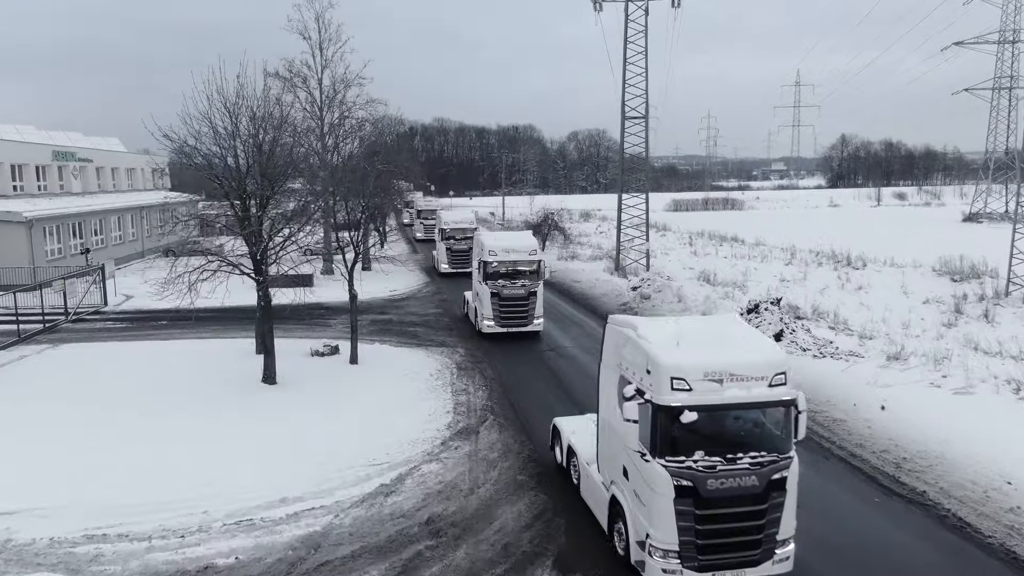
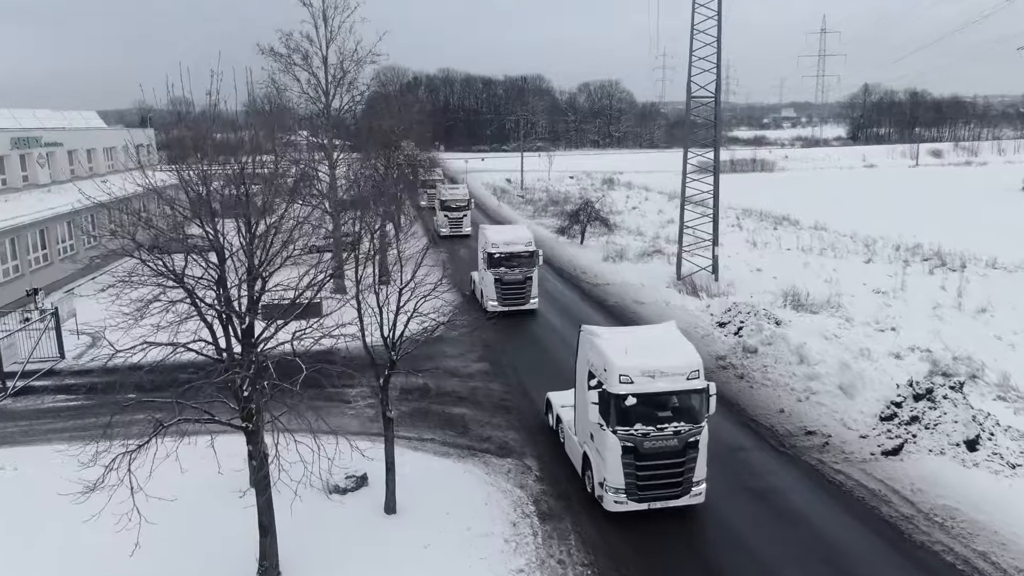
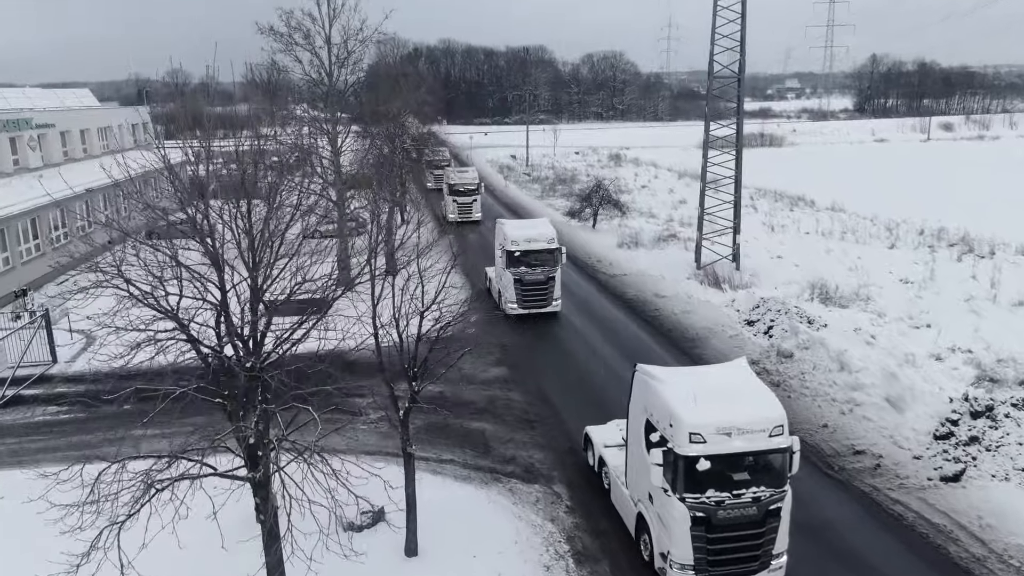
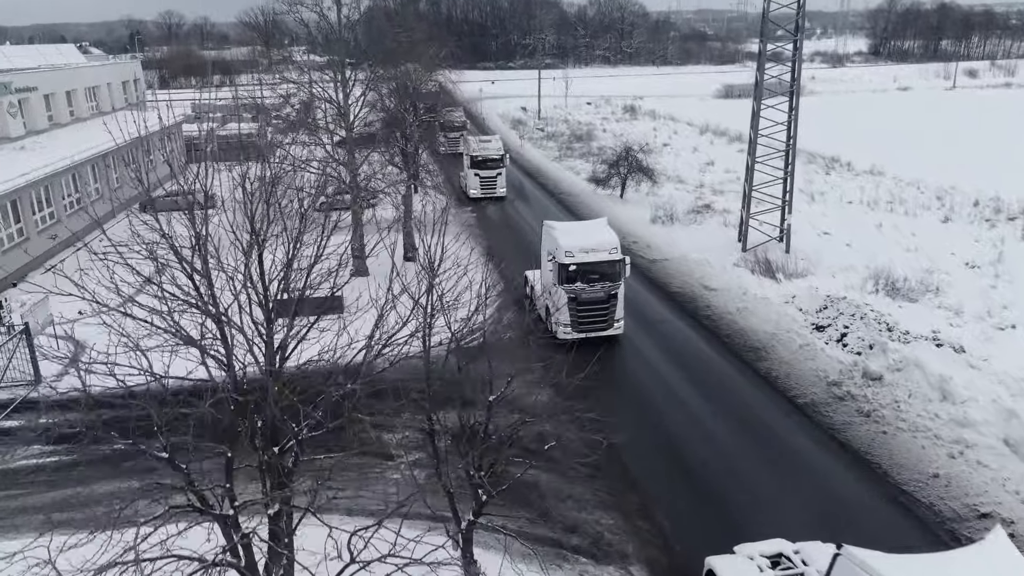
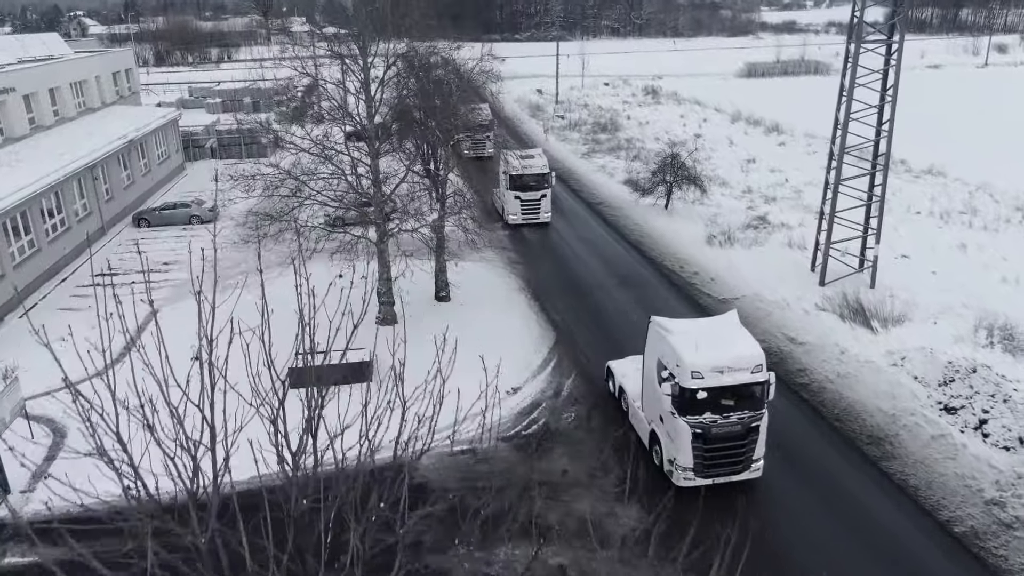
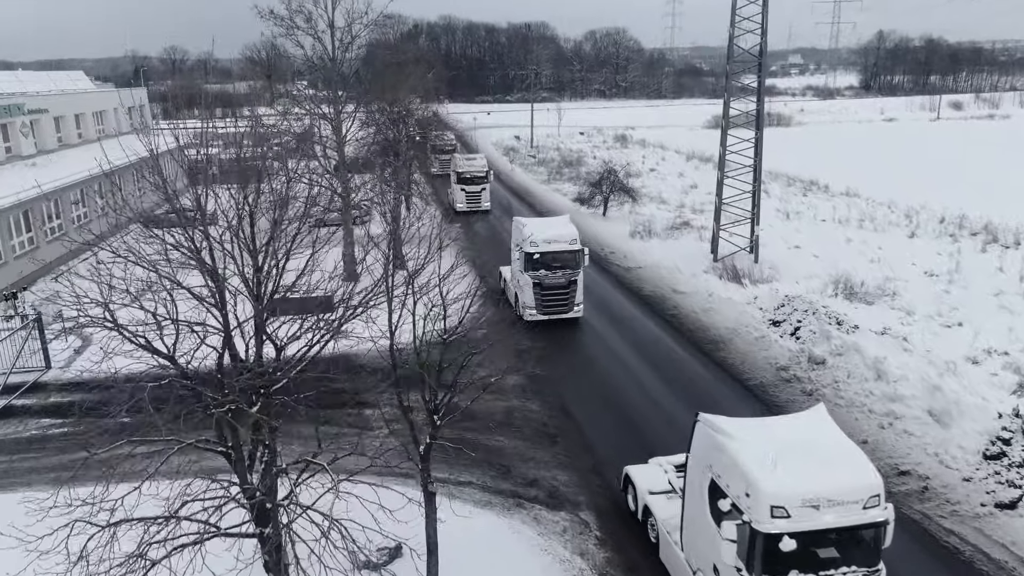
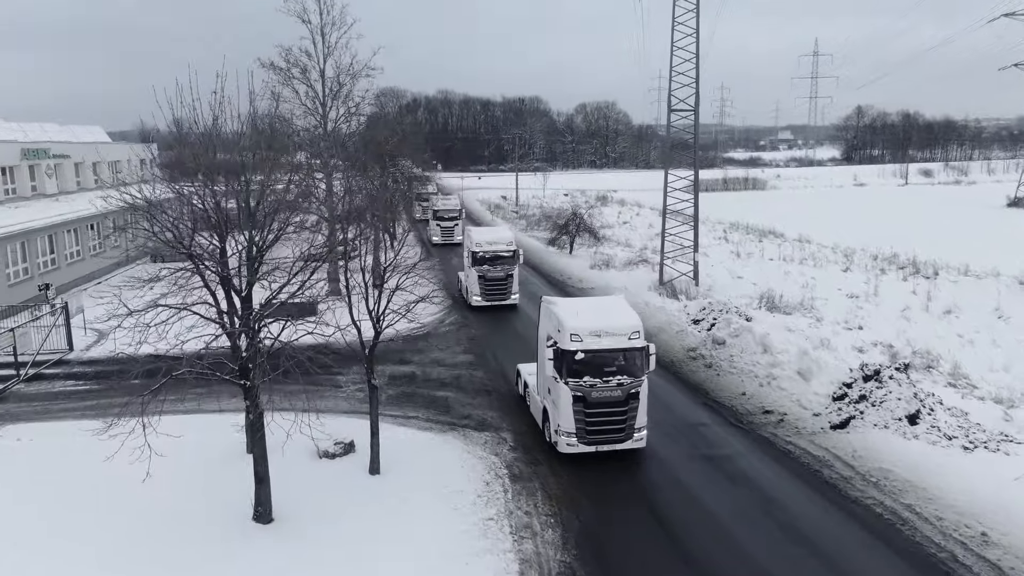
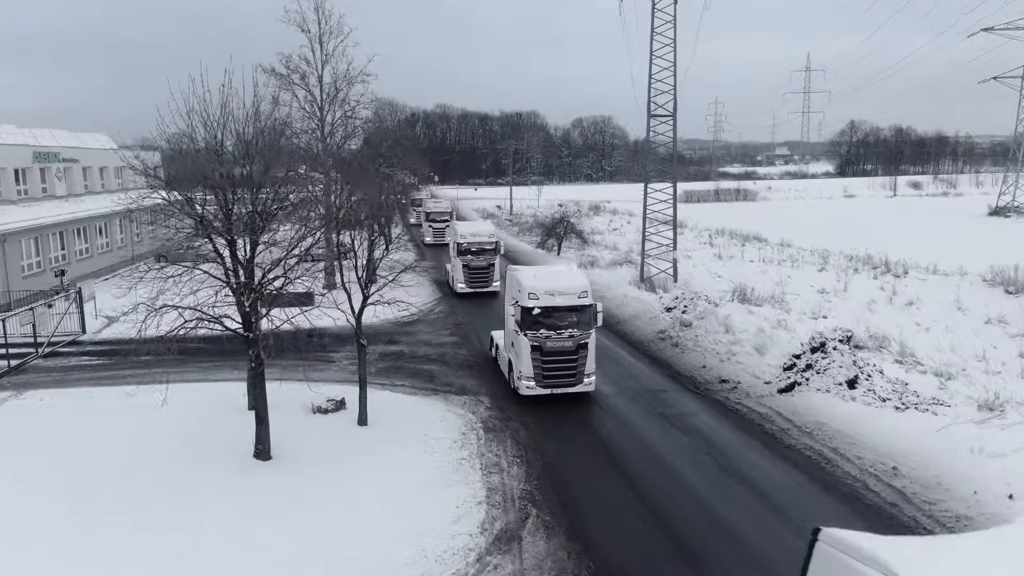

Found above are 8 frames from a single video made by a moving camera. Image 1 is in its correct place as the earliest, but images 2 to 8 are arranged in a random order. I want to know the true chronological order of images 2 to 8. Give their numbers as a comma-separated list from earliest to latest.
8, 7, 2, 3, 6, 4, 5
